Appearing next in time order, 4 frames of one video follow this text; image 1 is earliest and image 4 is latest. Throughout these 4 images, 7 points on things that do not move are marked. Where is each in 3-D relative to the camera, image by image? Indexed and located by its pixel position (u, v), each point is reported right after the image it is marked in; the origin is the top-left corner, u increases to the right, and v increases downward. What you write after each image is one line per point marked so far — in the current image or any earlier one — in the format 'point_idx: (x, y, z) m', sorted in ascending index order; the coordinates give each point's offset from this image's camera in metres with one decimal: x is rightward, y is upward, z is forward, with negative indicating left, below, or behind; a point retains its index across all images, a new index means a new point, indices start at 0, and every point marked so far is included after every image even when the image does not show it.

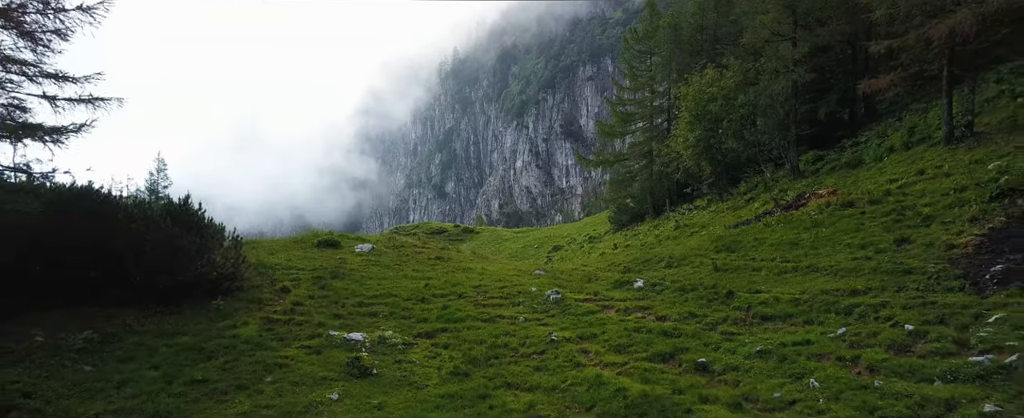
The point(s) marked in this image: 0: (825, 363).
0: (+9.5, -4.7, +17.4) m
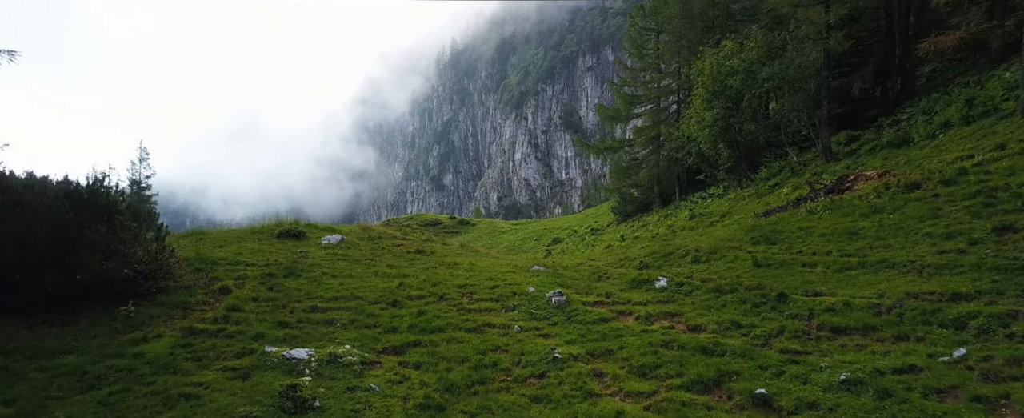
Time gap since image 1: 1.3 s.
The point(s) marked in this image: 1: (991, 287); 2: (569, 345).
0: (+9.2, -4.1, +12.0) m
1: (+13.5, -2.2, +16.3) m
2: (+1.9, -4.5, +19.2) m
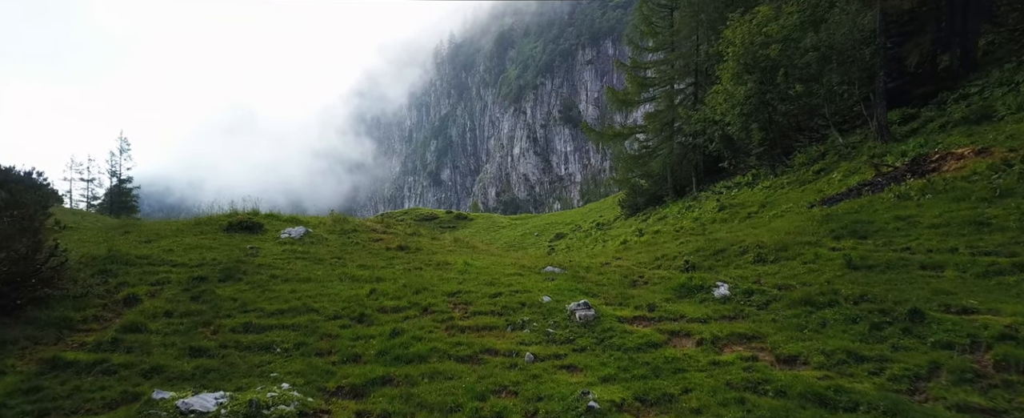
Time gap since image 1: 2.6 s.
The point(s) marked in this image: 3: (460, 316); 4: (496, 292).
0: (+9.5, -3.6, +6.0) m
1: (+13.7, -1.7, +10.2) m
2: (+2.2, -4.0, +13.1) m
3: (-1.6, -3.2, +17.5) m
4: (-0.5, -2.8, +19.3) m
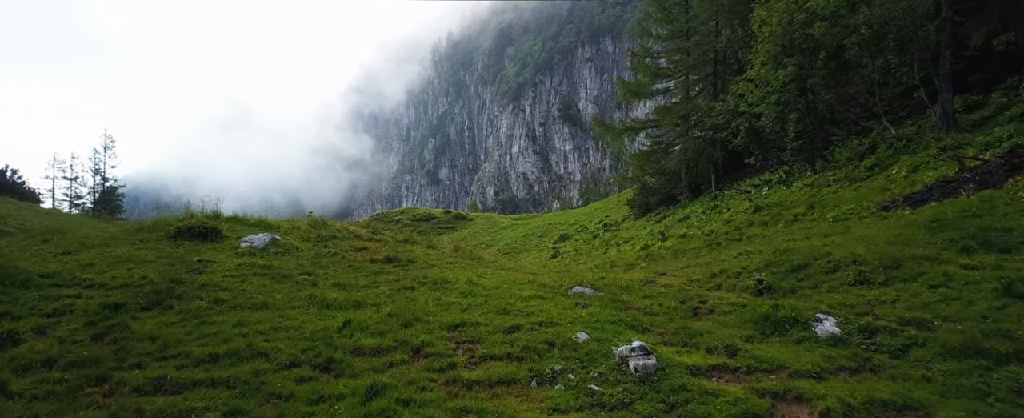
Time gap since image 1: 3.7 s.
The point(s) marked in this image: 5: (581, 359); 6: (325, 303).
0: (+10.1, -3.7, +1.1) m
1: (+14.3, -1.8, +5.4) m
2: (+2.7, -4.1, +8.3) m
3: (-1.0, -3.3, +12.6) m
4: (+0.1, -2.9, +14.4) m
5: (+1.4, -3.2, +12.4) m
6: (-5.2, -2.5, +16.1) m
